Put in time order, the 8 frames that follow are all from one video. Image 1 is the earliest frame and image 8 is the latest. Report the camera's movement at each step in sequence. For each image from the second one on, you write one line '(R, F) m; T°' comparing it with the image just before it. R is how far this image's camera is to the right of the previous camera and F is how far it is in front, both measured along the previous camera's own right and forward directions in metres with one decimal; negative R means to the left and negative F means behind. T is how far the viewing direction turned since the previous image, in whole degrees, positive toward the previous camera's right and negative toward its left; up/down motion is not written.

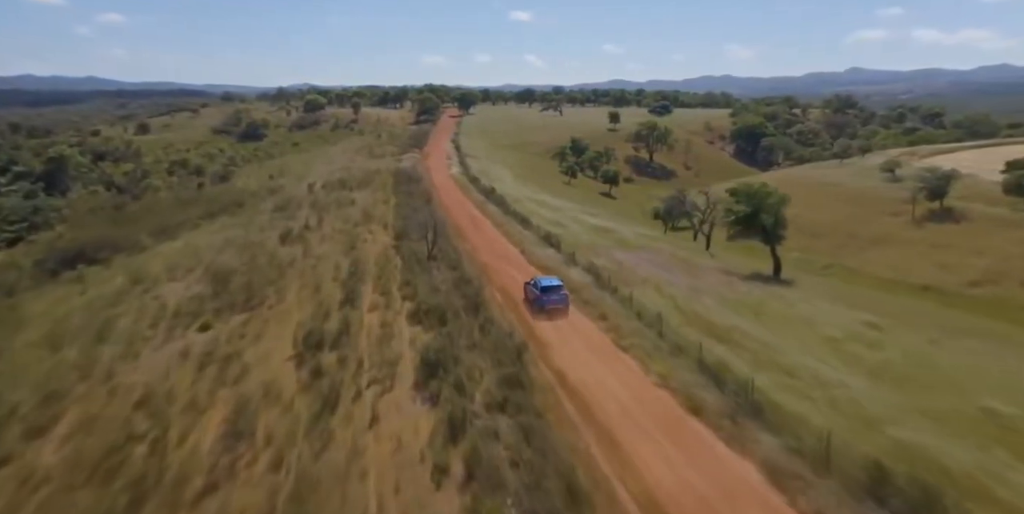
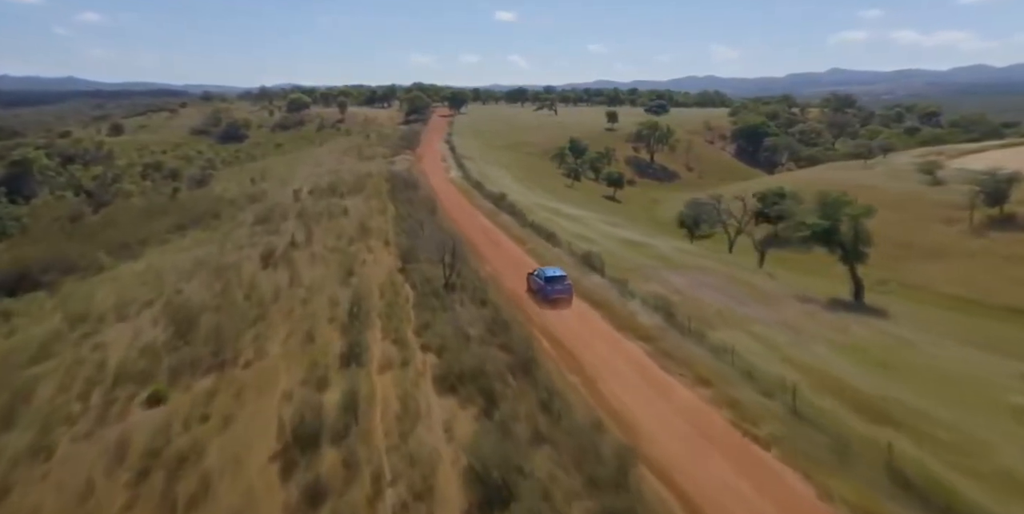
(-2.2, +5.9) m; +1°
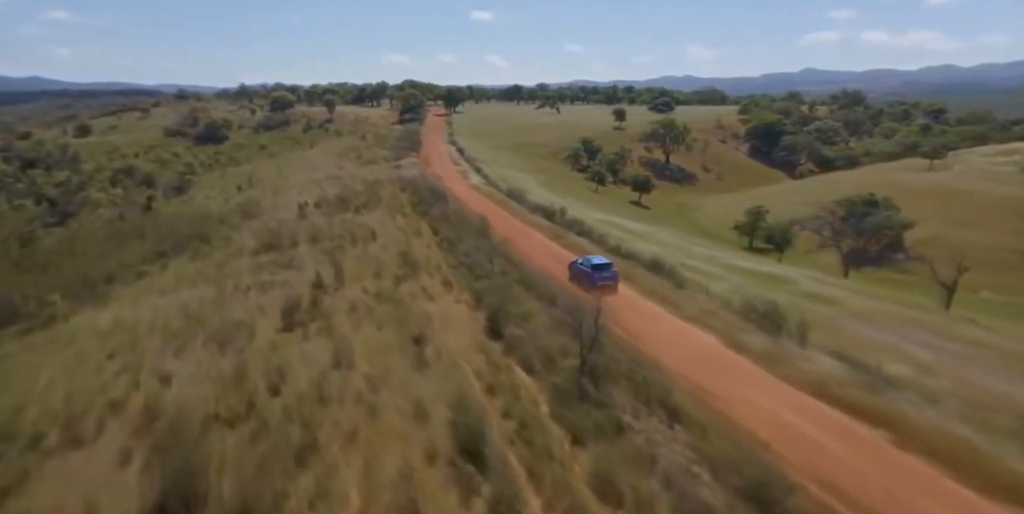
(-5.6, +9.2) m; +2°
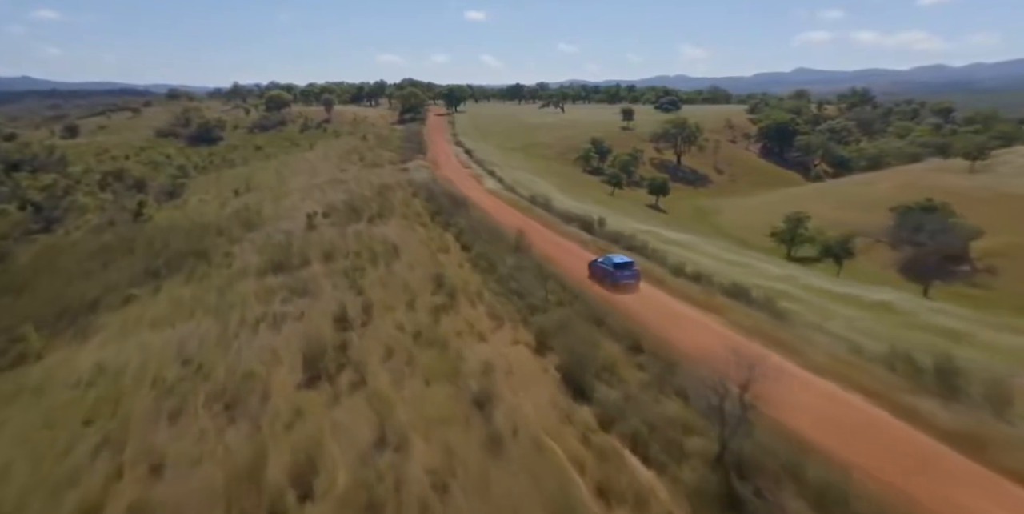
(-2.6, +4.4) m; +1°
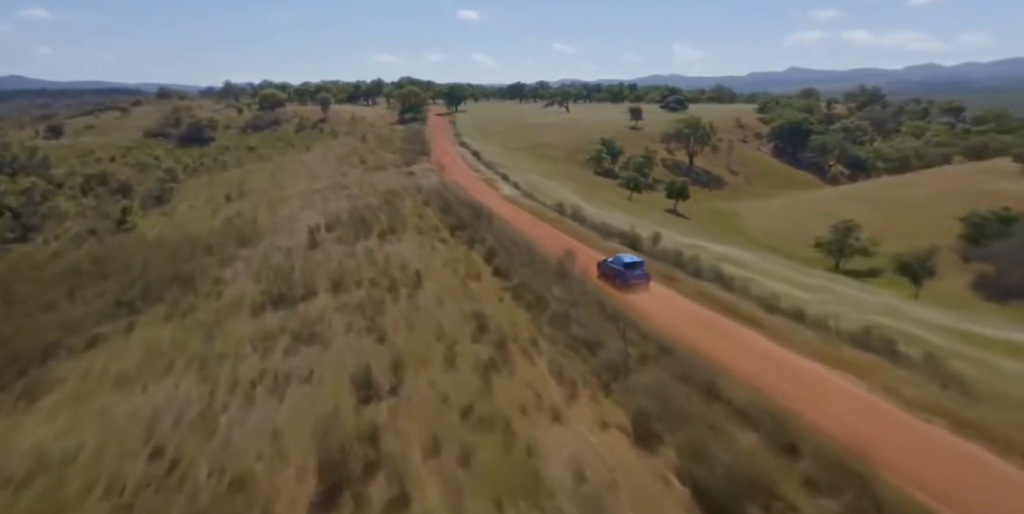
(-2.4, +5.2) m; +1°
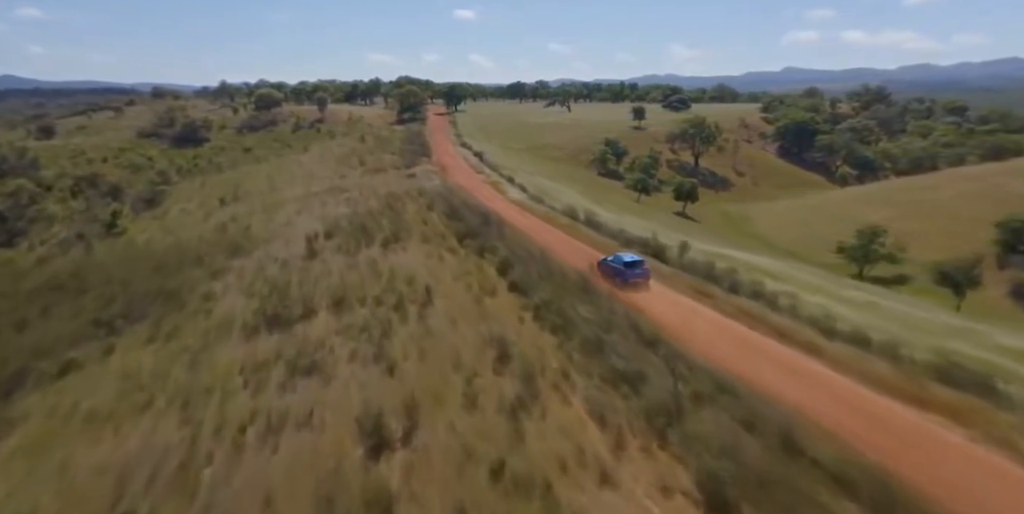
(-0.9, +2.5) m; 0°
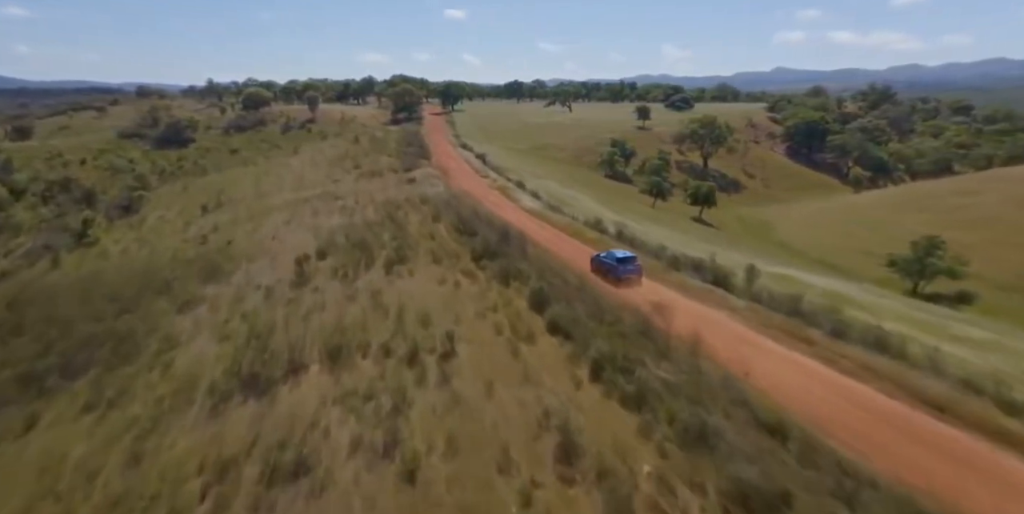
(-1.7, +5.4) m; +1°
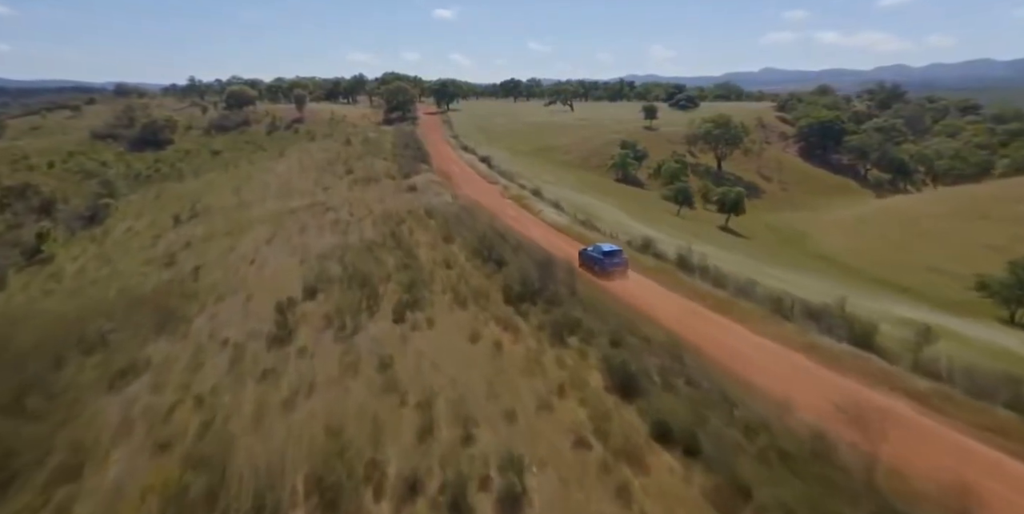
(-2.4, +7.3) m; +1°
